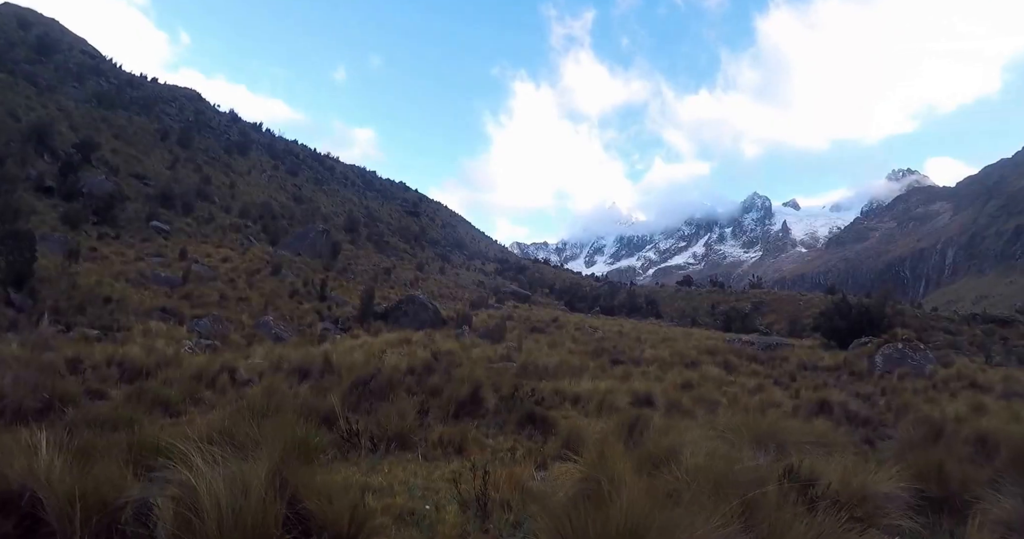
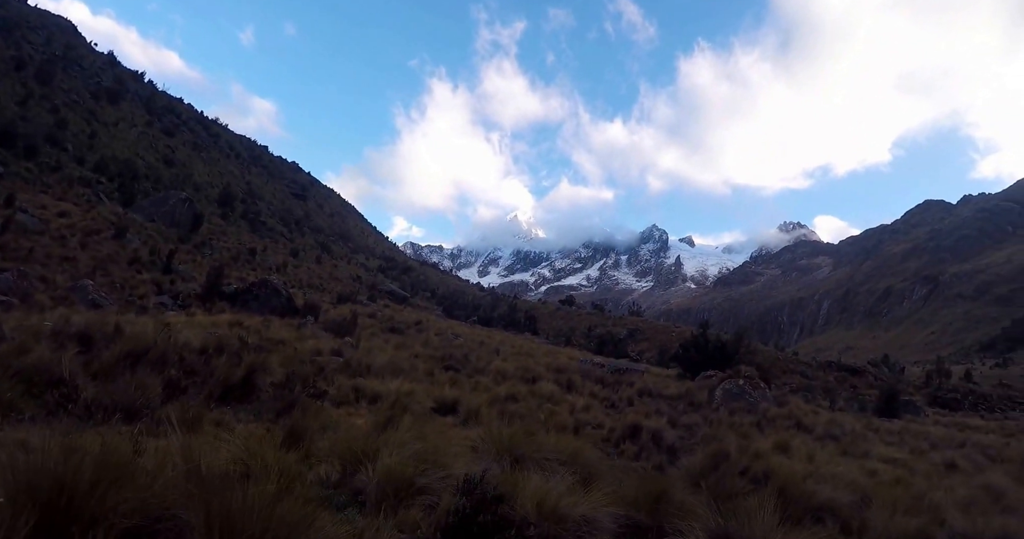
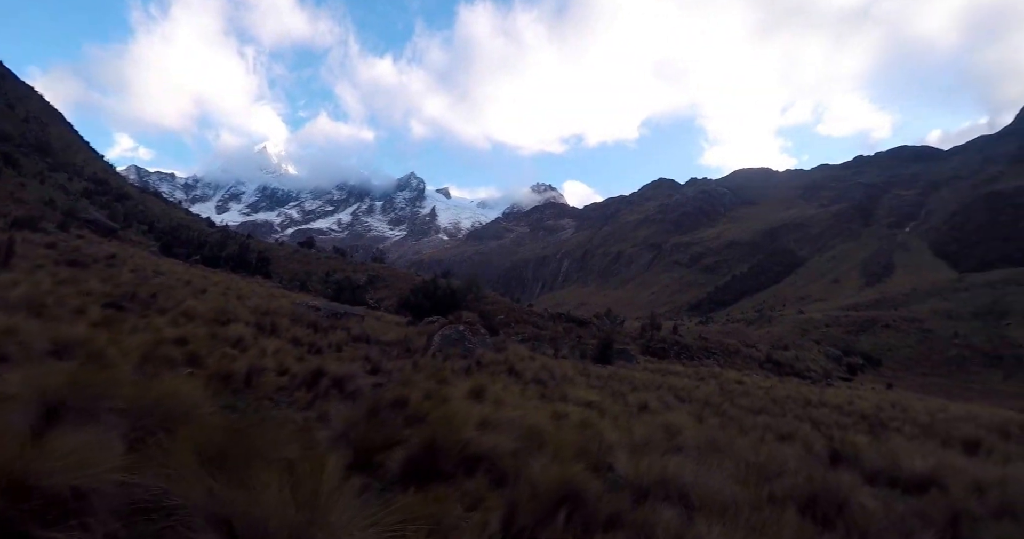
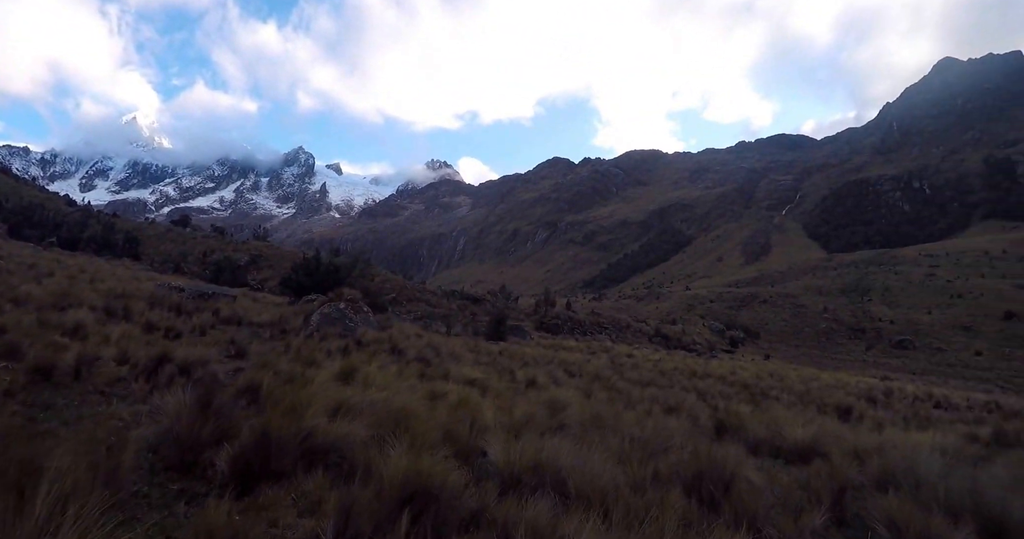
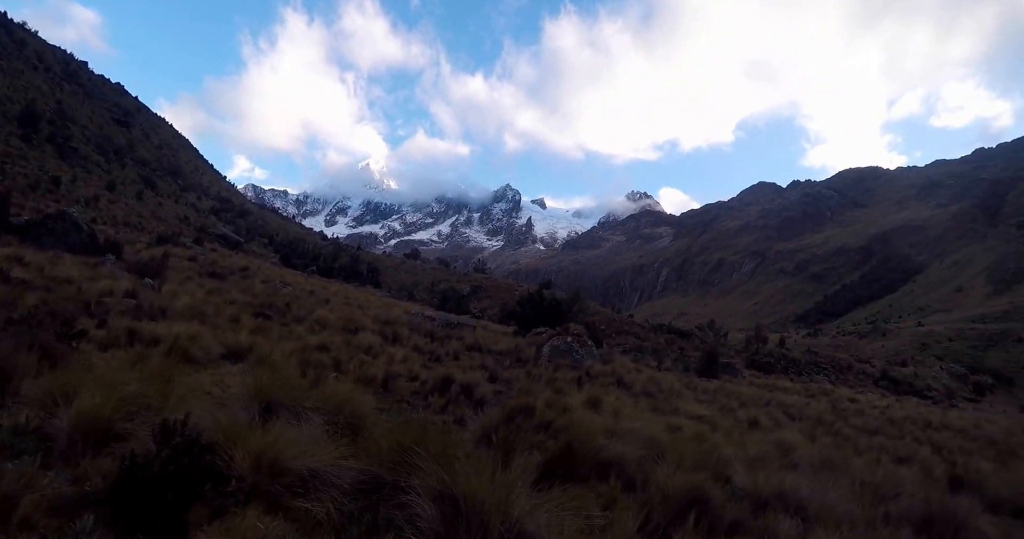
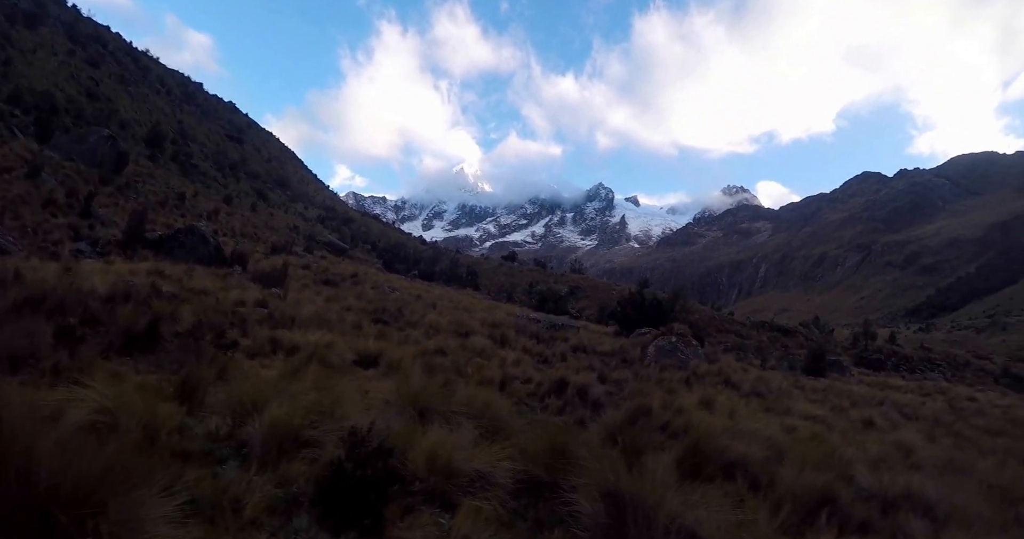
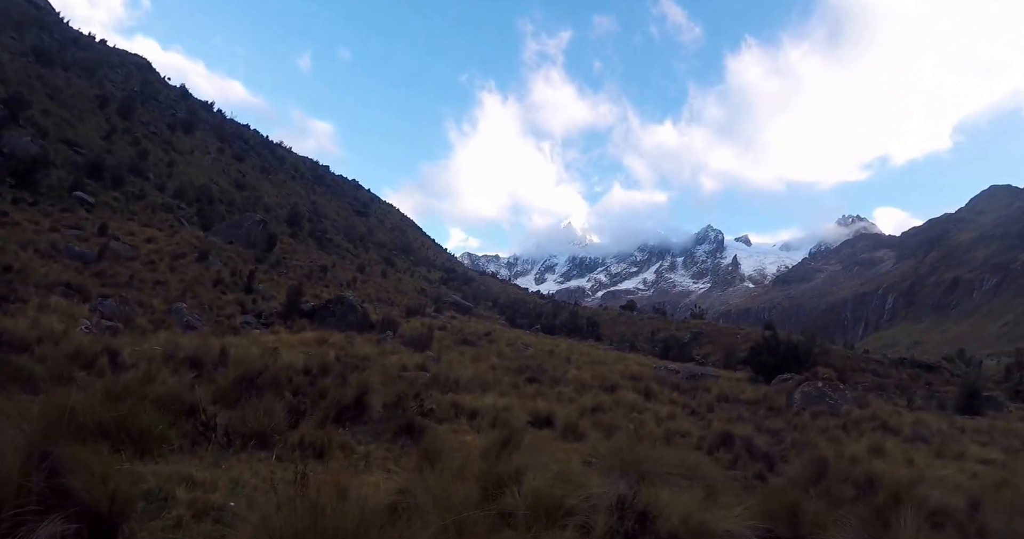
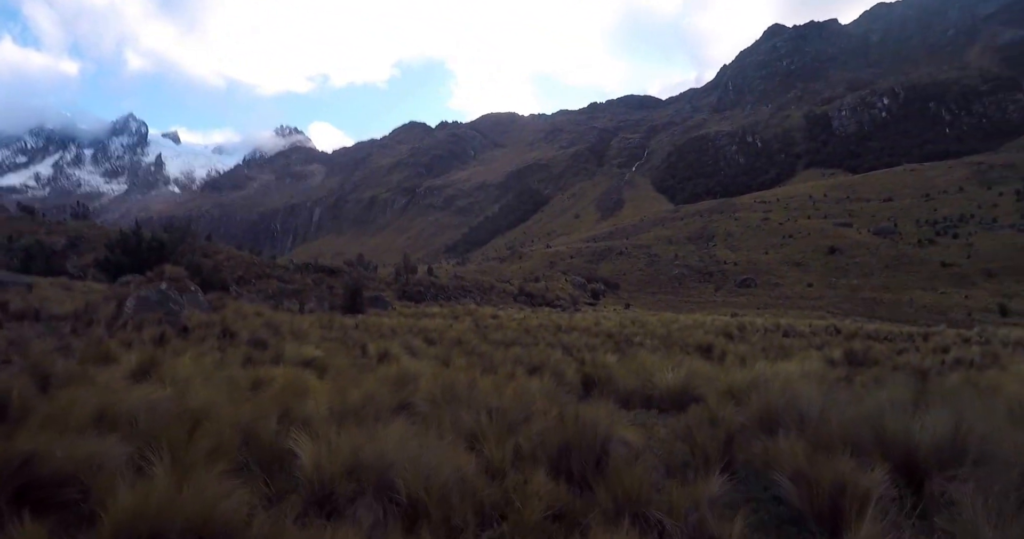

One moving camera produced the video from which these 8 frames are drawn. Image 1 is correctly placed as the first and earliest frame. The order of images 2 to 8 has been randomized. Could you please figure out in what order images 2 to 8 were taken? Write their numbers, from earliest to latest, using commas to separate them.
7, 2, 6, 5, 3, 4, 8
